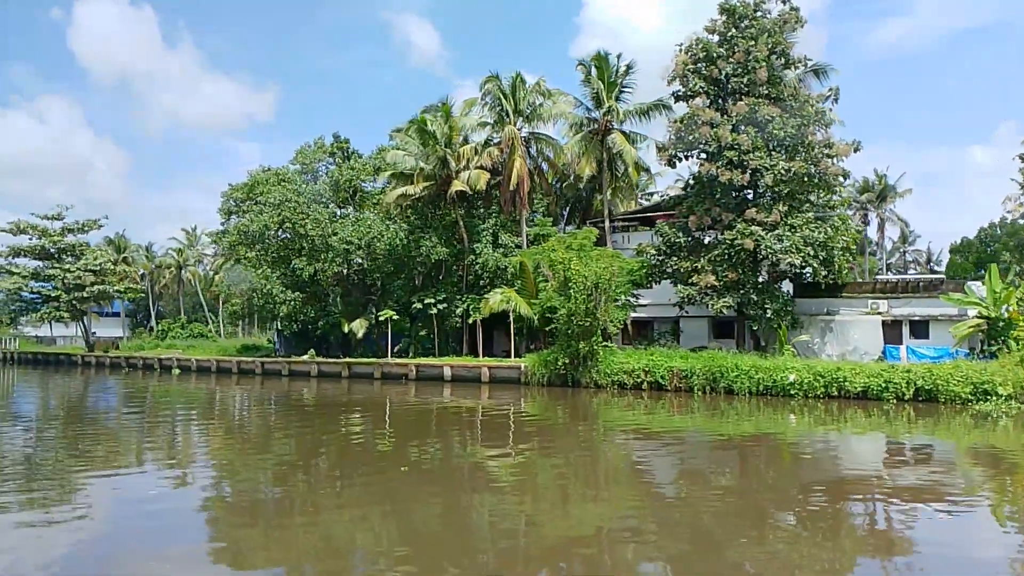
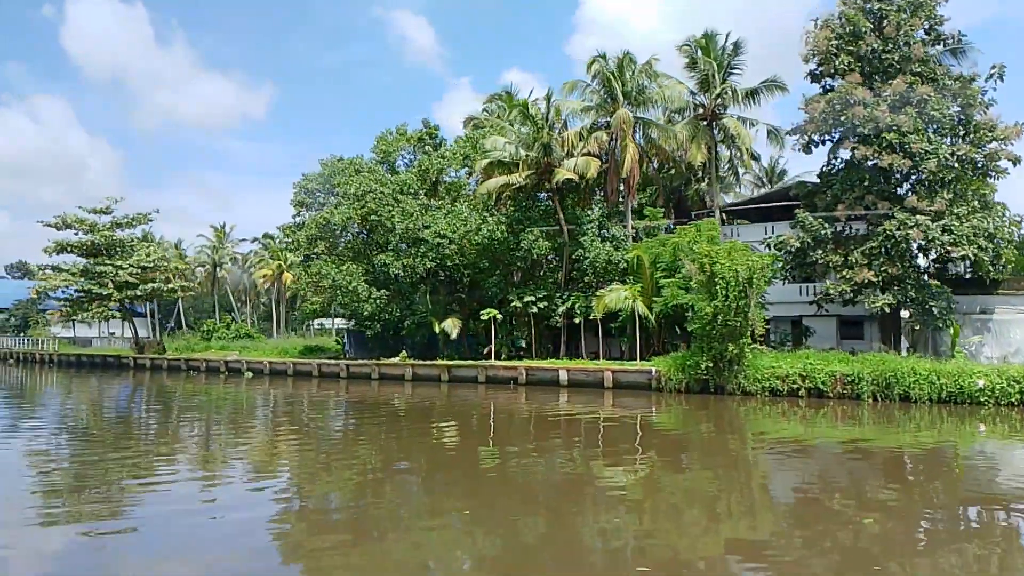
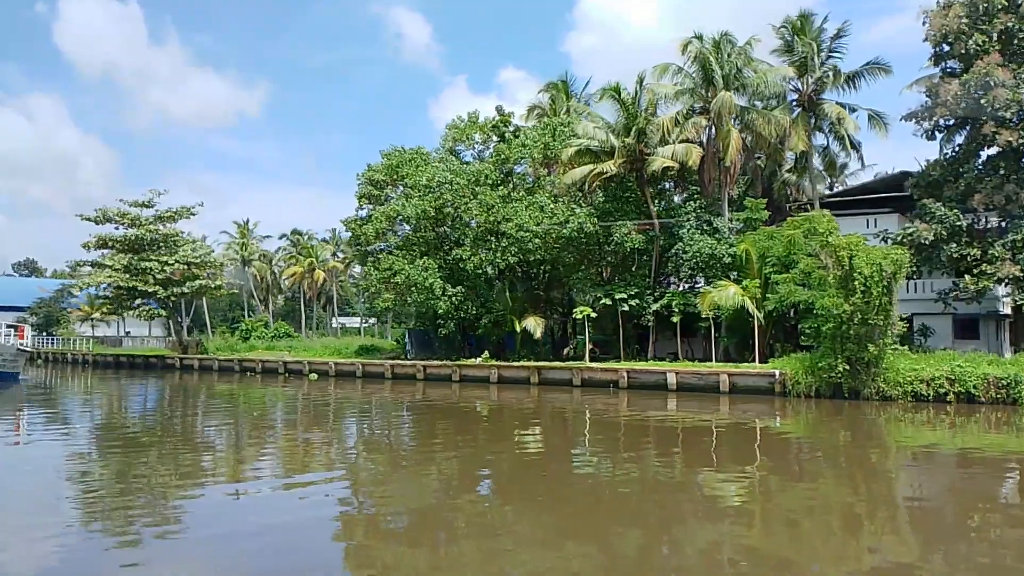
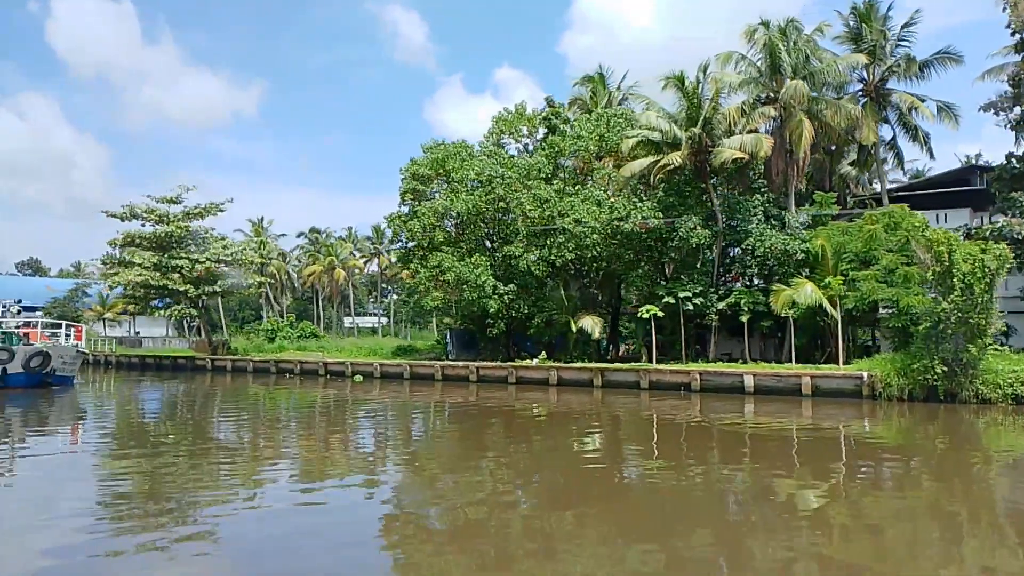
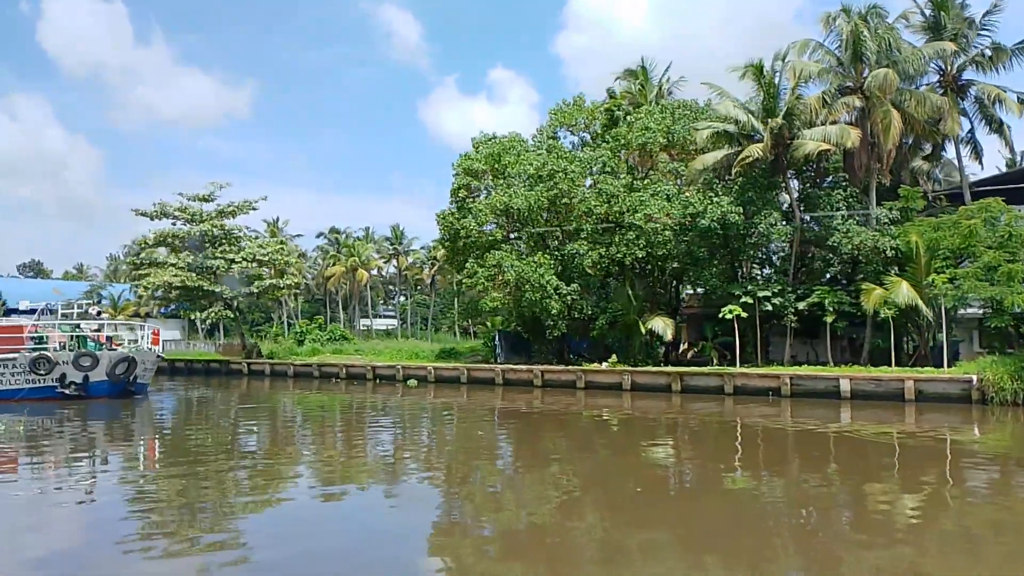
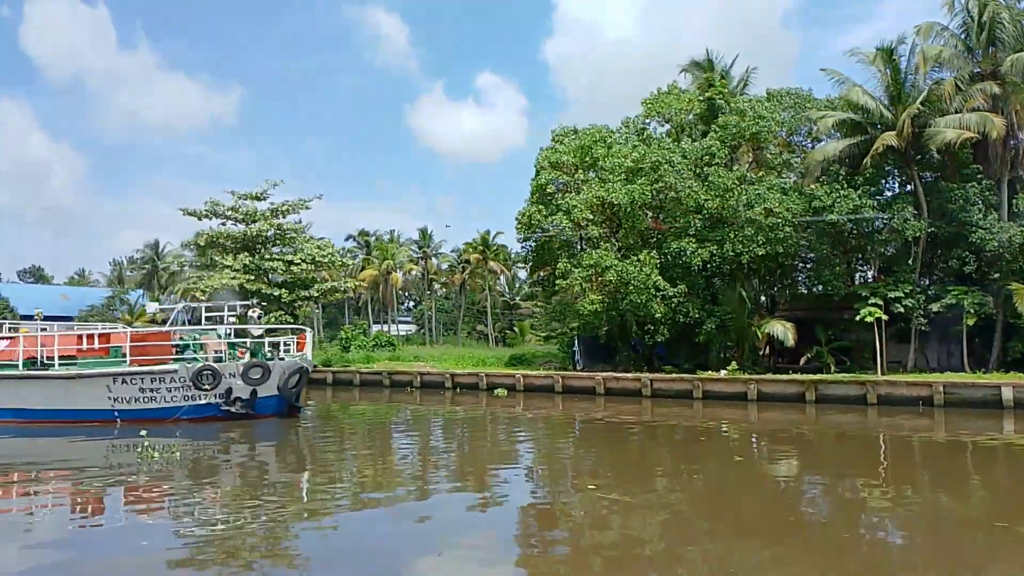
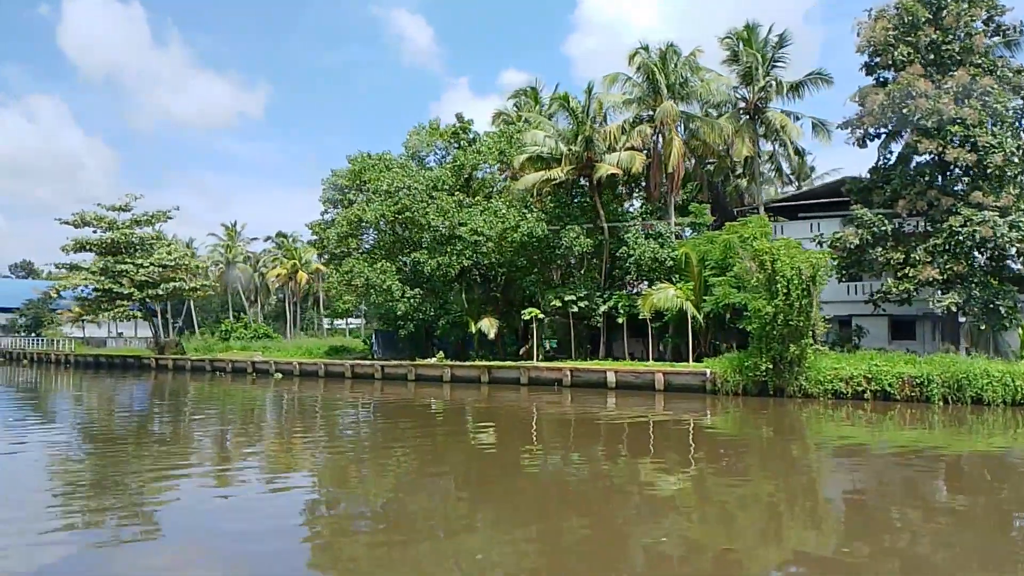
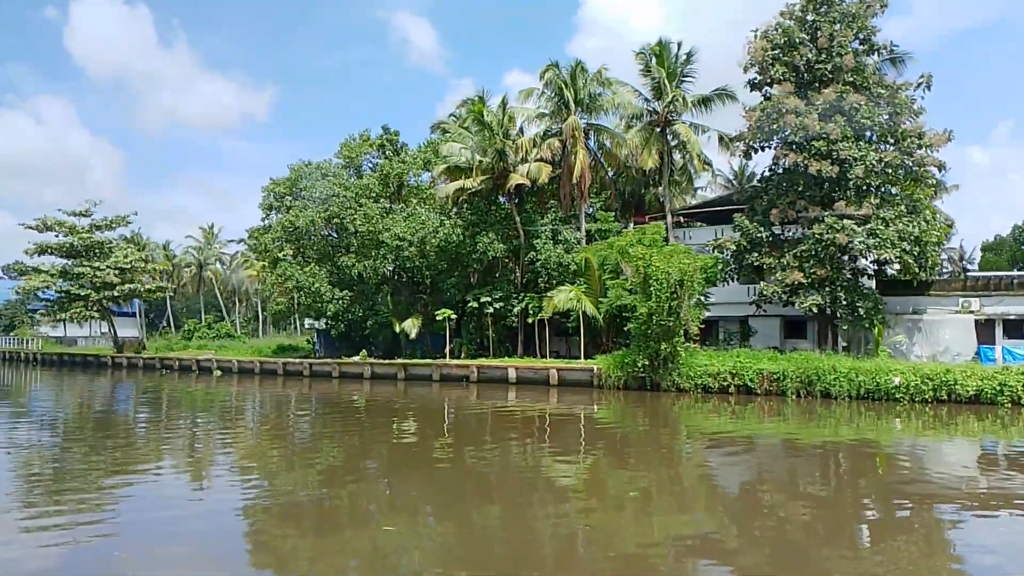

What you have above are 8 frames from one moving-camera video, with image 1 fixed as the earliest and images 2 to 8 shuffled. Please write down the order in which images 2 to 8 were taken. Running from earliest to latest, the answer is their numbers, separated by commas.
8, 2, 7, 3, 4, 5, 6
